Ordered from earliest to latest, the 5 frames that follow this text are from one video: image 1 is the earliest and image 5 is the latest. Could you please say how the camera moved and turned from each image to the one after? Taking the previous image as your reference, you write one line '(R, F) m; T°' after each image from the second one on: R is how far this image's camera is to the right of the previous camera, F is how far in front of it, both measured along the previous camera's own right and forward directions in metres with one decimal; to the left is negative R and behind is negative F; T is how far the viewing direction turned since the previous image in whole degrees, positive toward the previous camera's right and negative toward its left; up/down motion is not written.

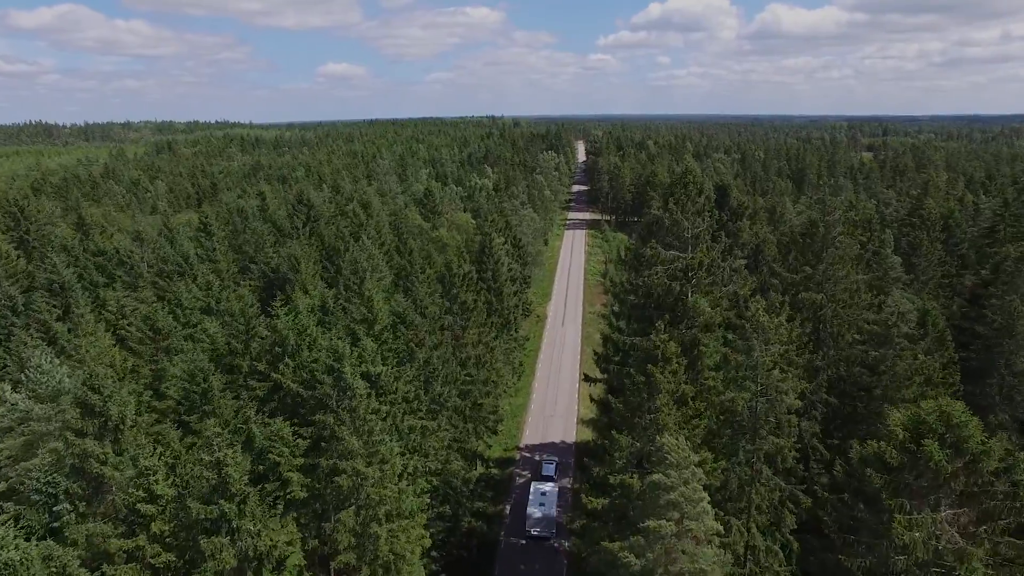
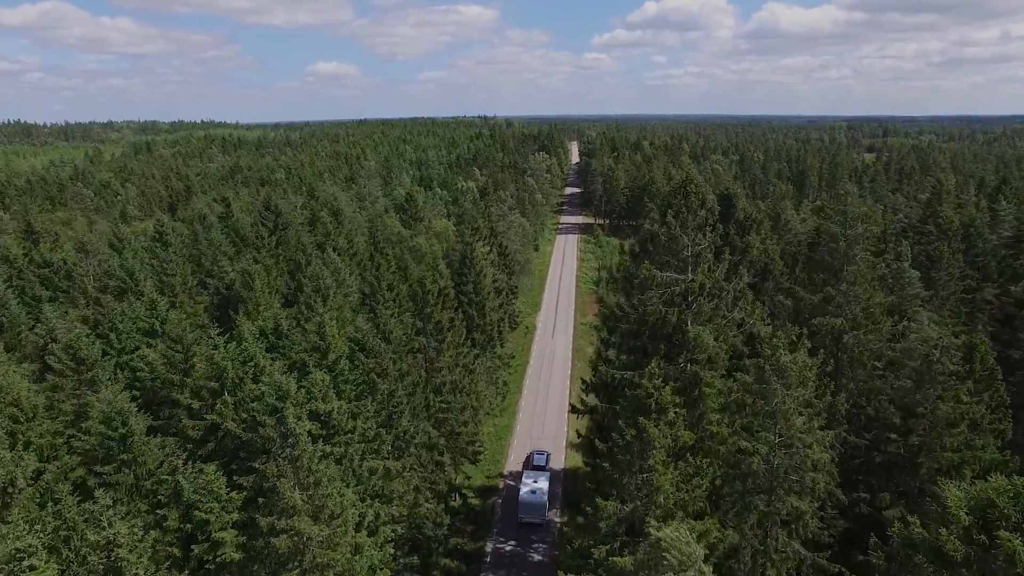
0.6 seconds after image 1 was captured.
(+1.0, +3.9) m; 0°
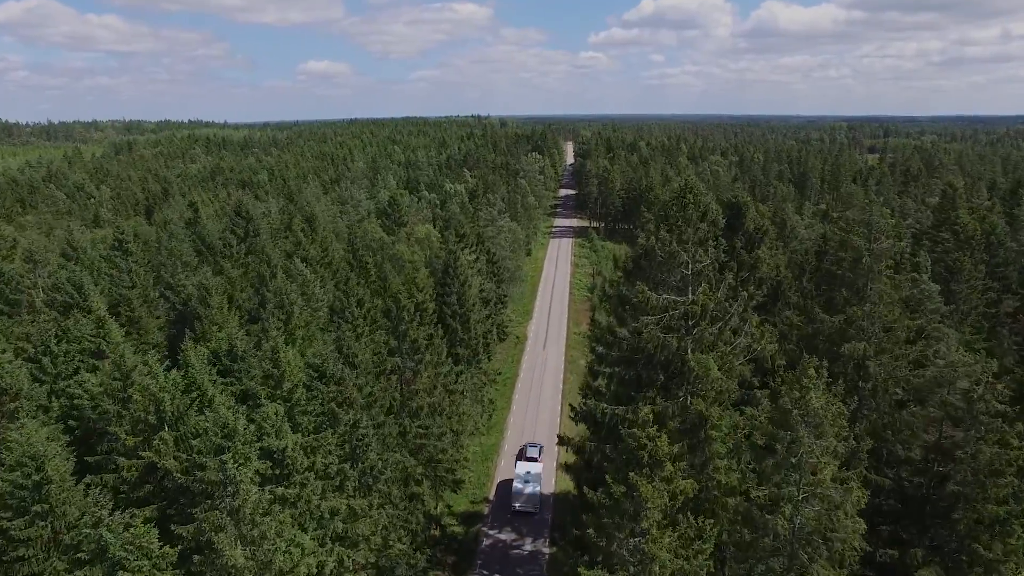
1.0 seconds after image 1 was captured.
(+0.7, +3.1) m; 0°
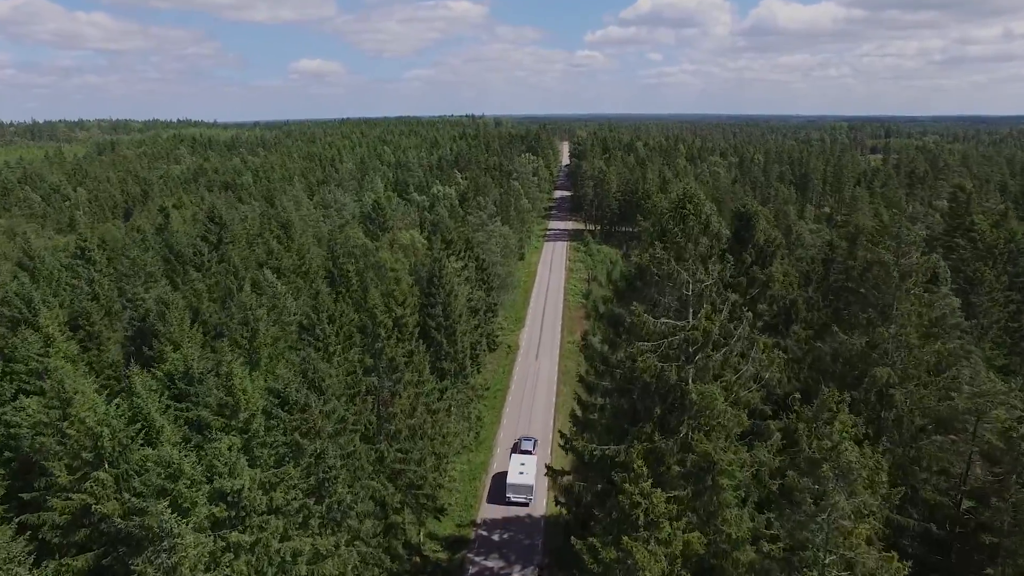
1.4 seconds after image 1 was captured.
(+0.6, +2.6) m; 0°
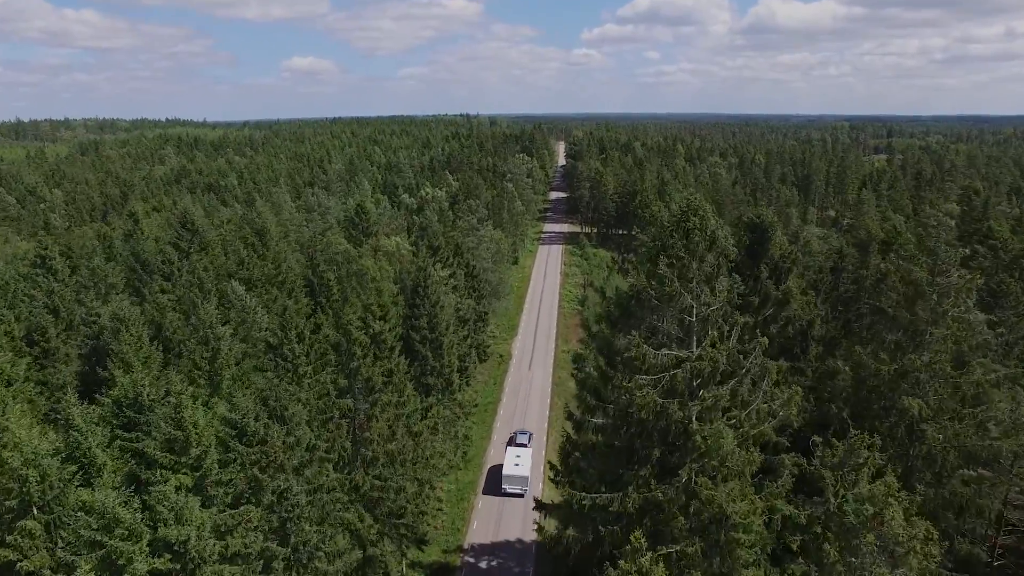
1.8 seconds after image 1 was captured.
(+0.5, +2.5) m; 0°
